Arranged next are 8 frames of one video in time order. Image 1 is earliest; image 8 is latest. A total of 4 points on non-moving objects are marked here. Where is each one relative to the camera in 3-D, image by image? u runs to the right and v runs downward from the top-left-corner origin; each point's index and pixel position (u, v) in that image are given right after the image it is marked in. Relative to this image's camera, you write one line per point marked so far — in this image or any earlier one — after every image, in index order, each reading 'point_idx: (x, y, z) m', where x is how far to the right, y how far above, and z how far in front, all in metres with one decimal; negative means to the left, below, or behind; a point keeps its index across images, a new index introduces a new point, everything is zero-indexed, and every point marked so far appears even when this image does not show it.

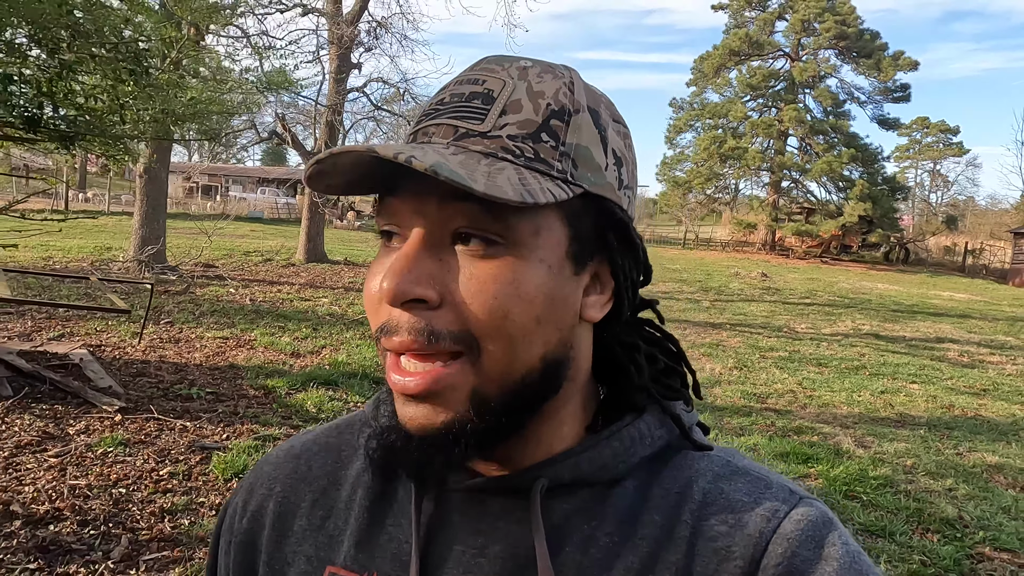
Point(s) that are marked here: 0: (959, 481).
0: (+3.3, -1.4, +4.8) m
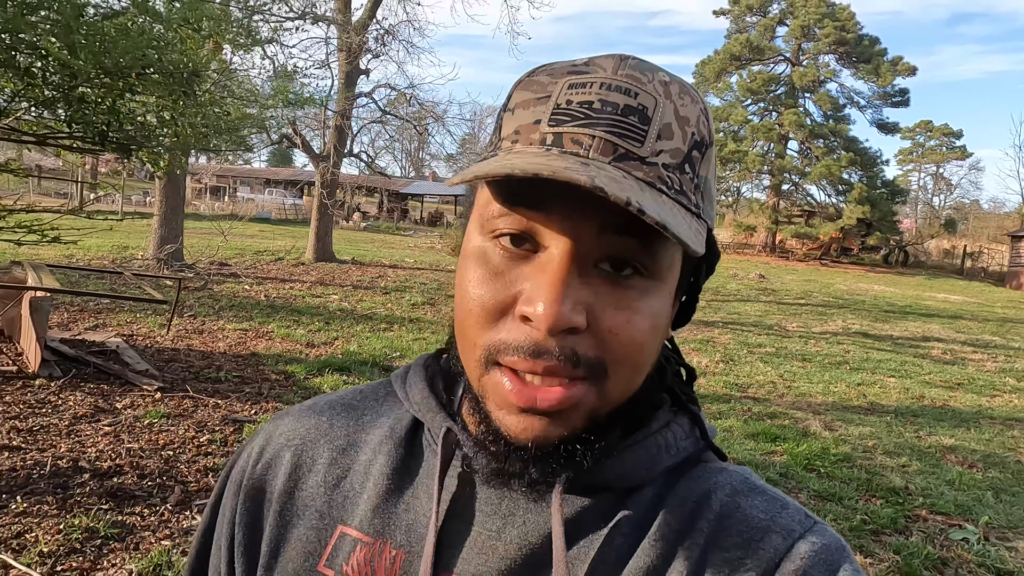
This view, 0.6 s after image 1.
0: (+3.2, -1.4, +5.3) m
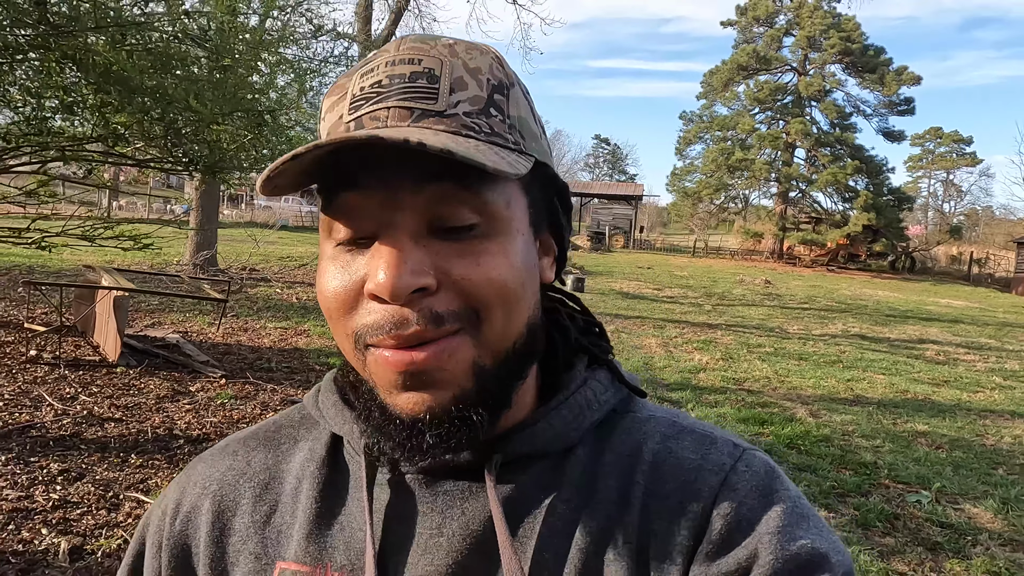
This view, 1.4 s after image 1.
0: (+3.4, -1.4, +6.0) m
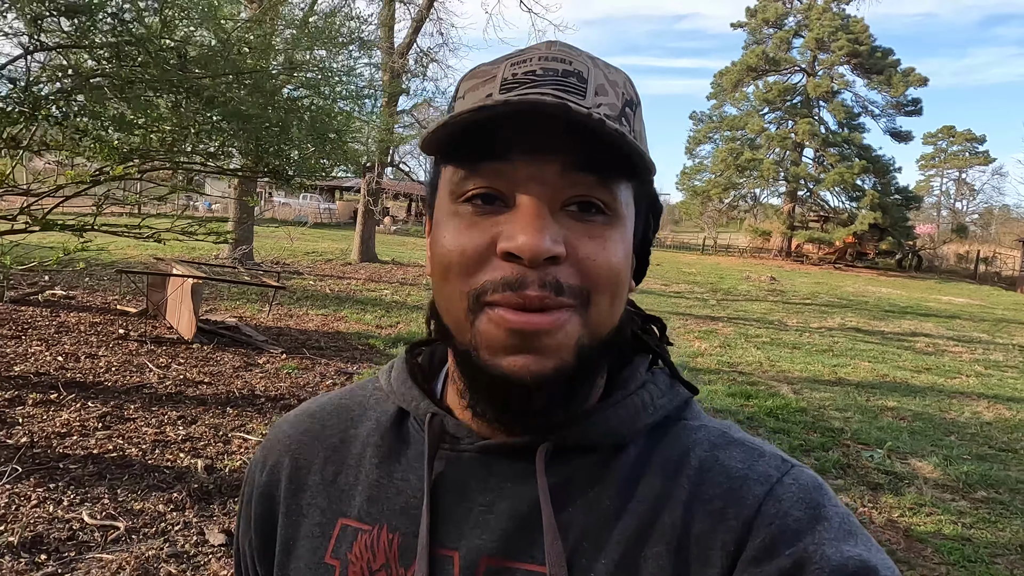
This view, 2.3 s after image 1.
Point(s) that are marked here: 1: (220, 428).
0: (+3.6, -1.3, +6.9) m
1: (-2.0, -1.0, +4.5) m
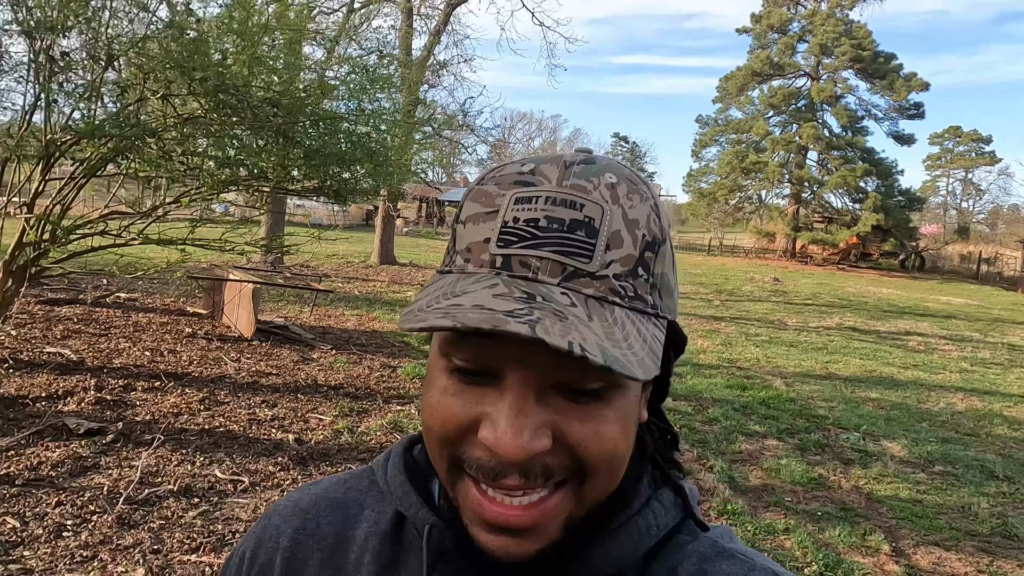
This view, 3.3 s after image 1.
0: (+3.8, -1.3, +7.7) m
1: (-1.8, -1.0, +5.5) m
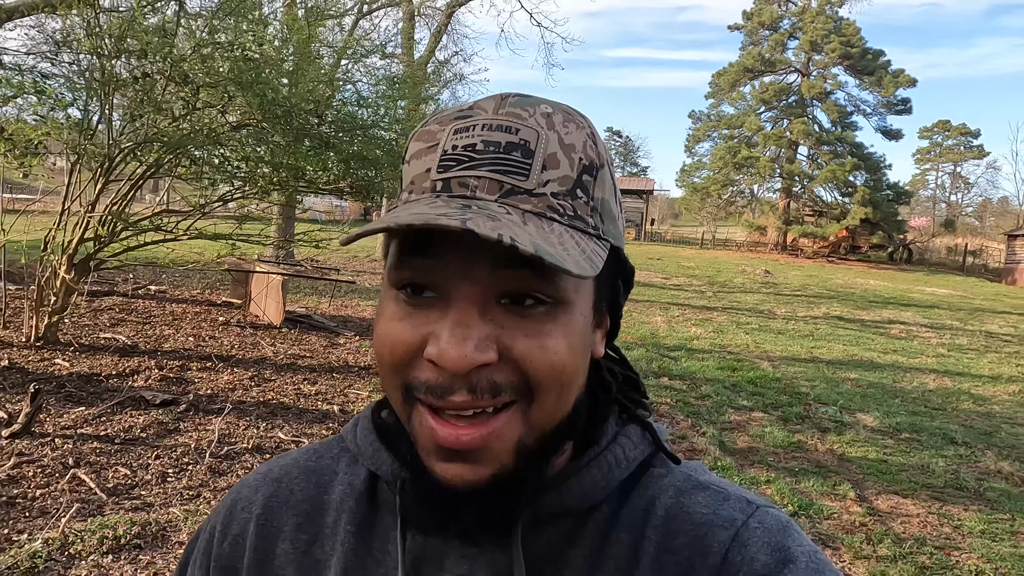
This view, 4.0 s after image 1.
0: (+3.9, -1.2, +8.5) m
1: (-1.6, -0.9, +6.1) m
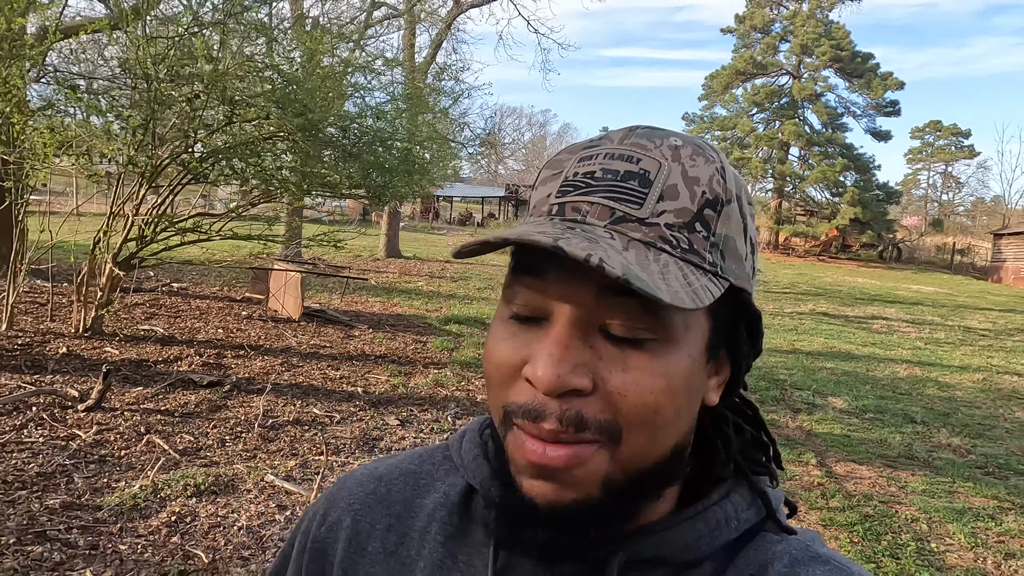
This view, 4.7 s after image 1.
0: (+4.0, -1.1, +9.2) m
1: (-1.6, -0.9, +6.8) m
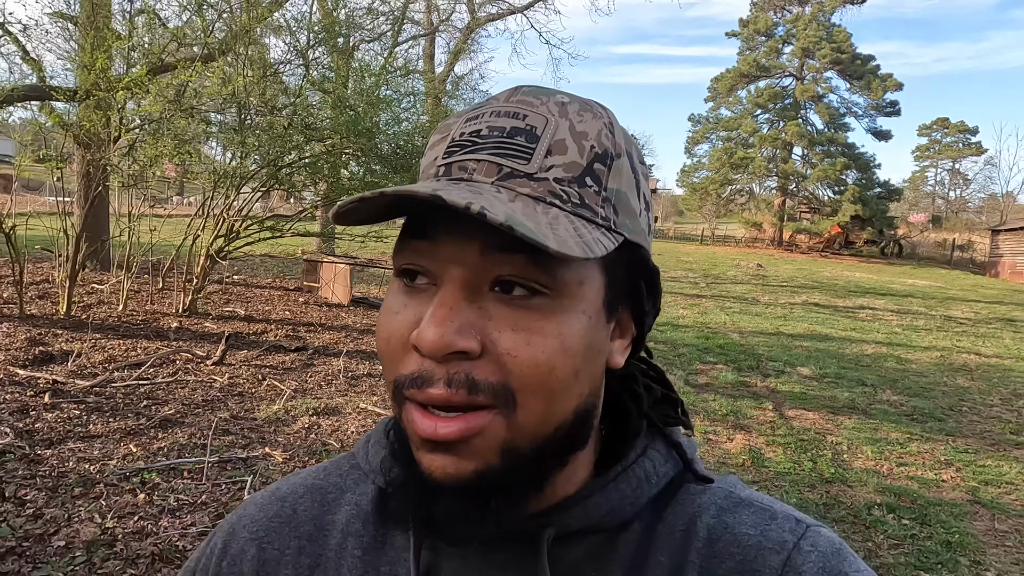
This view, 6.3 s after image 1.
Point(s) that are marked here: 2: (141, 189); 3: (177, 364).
0: (+4.3, -1.0, +10.6) m
1: (-1.3, -0.7, +8.3) m
2: (-4.7, +1.2, +8.4) m
3: (-3.1, -0.7, +6.2) m
